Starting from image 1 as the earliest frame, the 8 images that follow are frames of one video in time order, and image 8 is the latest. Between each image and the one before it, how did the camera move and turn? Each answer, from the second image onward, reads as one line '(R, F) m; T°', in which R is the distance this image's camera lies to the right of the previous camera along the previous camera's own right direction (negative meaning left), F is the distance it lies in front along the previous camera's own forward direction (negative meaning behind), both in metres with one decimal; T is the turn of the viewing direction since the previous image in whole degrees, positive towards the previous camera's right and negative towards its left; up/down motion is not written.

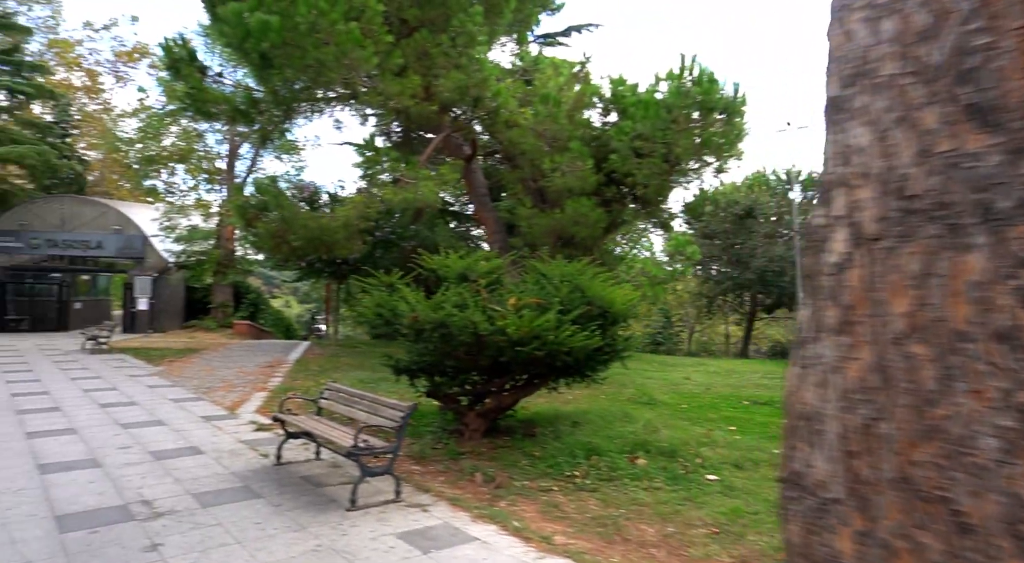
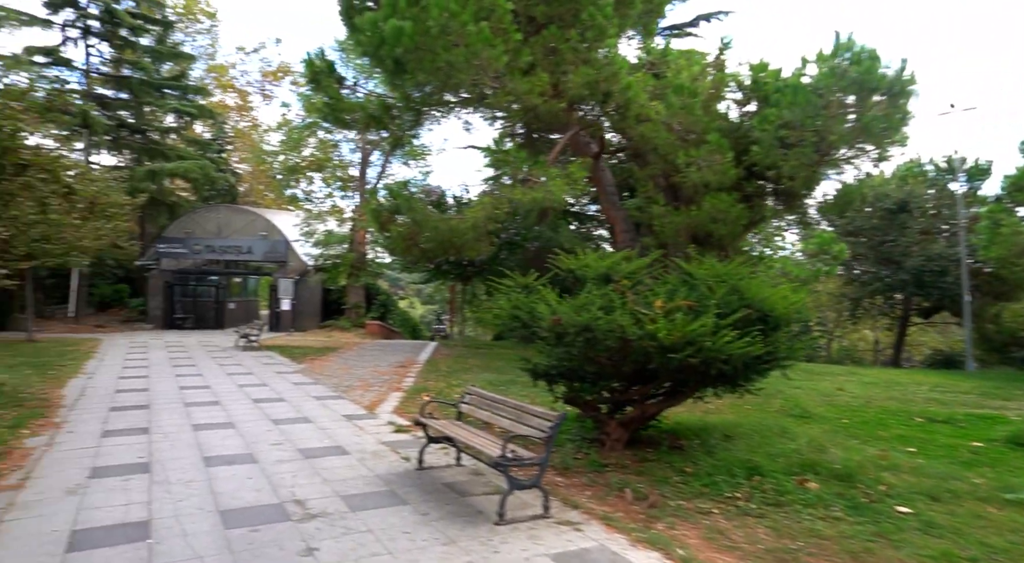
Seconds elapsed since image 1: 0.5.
(-0.4, +0.4) m; -11°
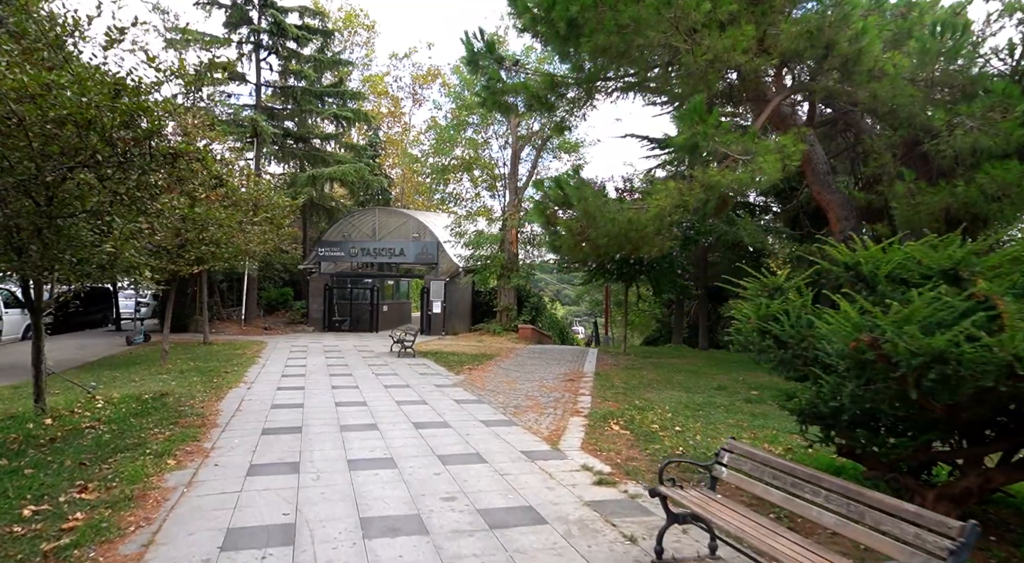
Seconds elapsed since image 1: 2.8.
(-0.9, +1.8) m; -13°
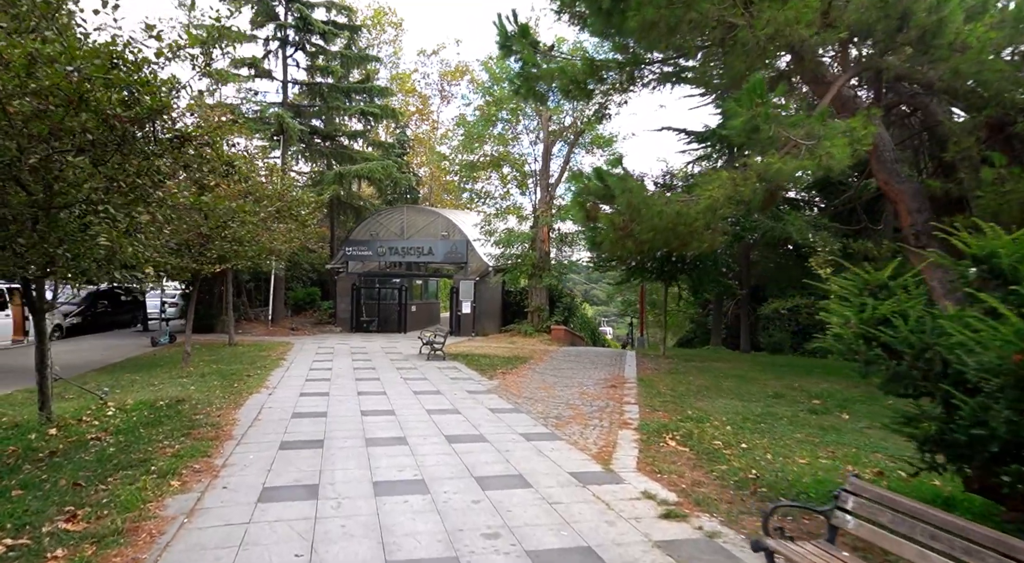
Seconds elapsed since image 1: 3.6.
(-0.2, +0.8) m; -3°
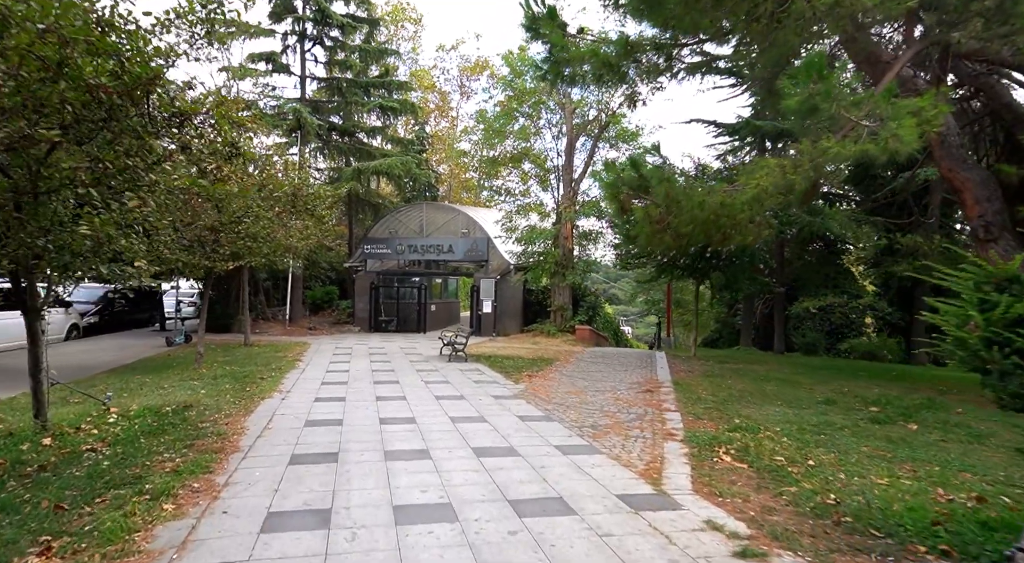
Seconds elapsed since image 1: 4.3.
(-0.2, +0.7) m; -2°
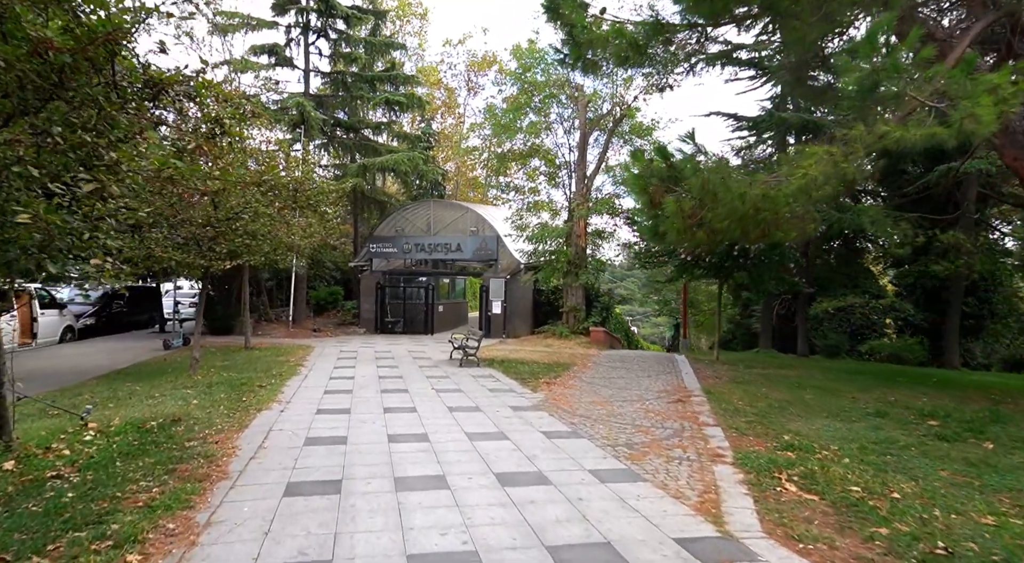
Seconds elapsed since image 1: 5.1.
(-0.2, +0.8) m; 0°
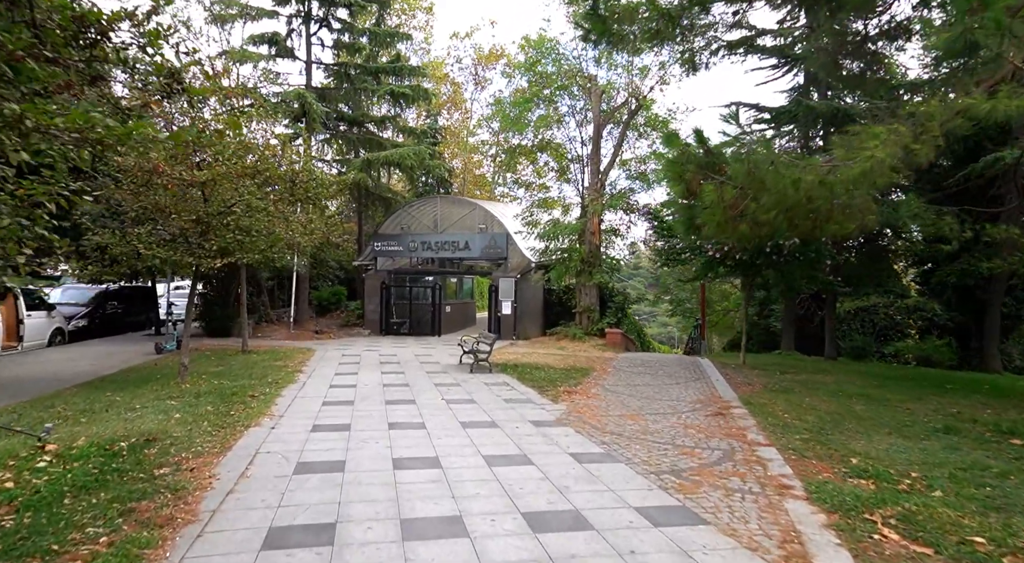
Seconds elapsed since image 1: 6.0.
(-0.2, +0.9) m; -1°
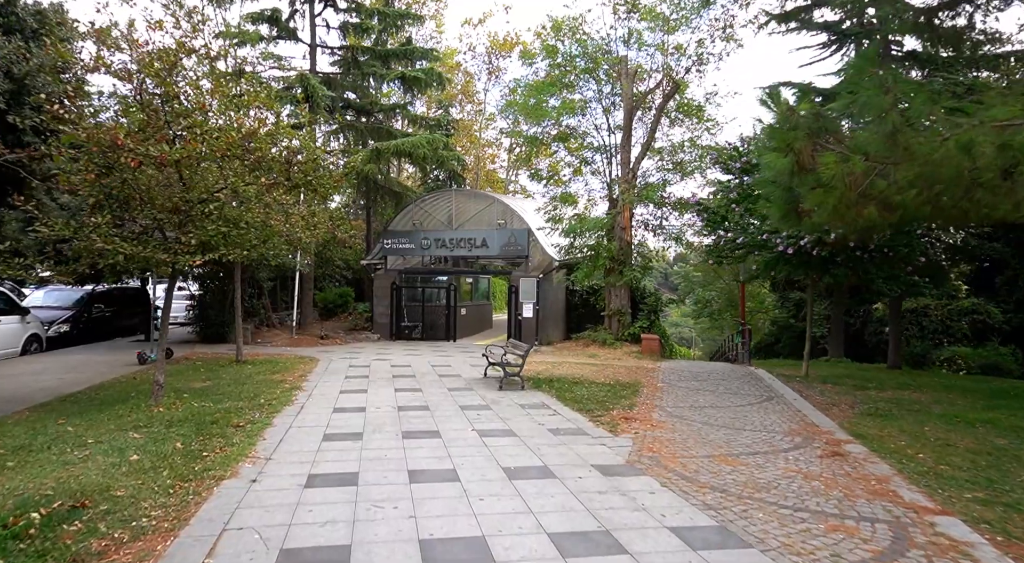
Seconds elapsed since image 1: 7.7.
(-0.5, +1.8) m; -1°
